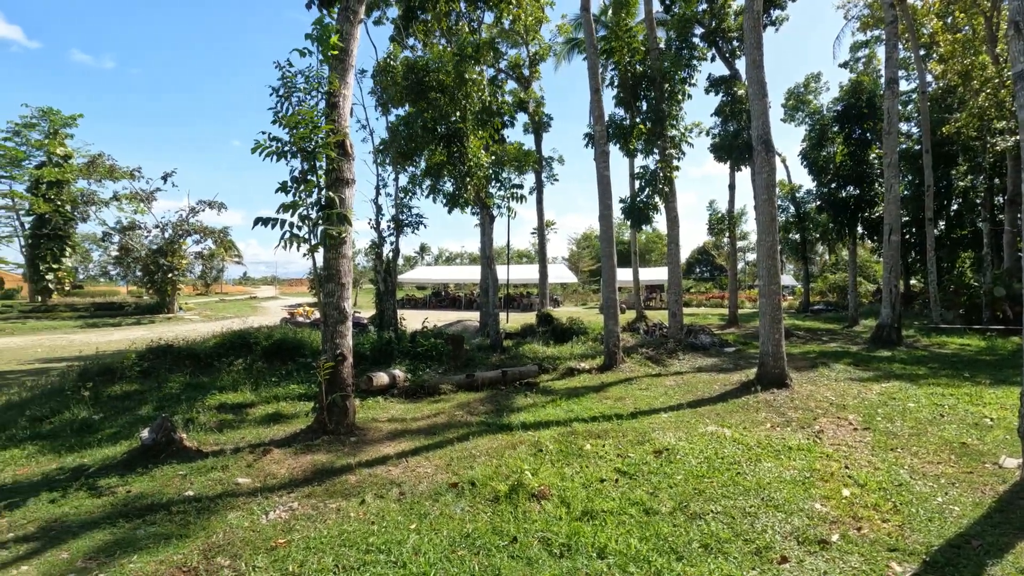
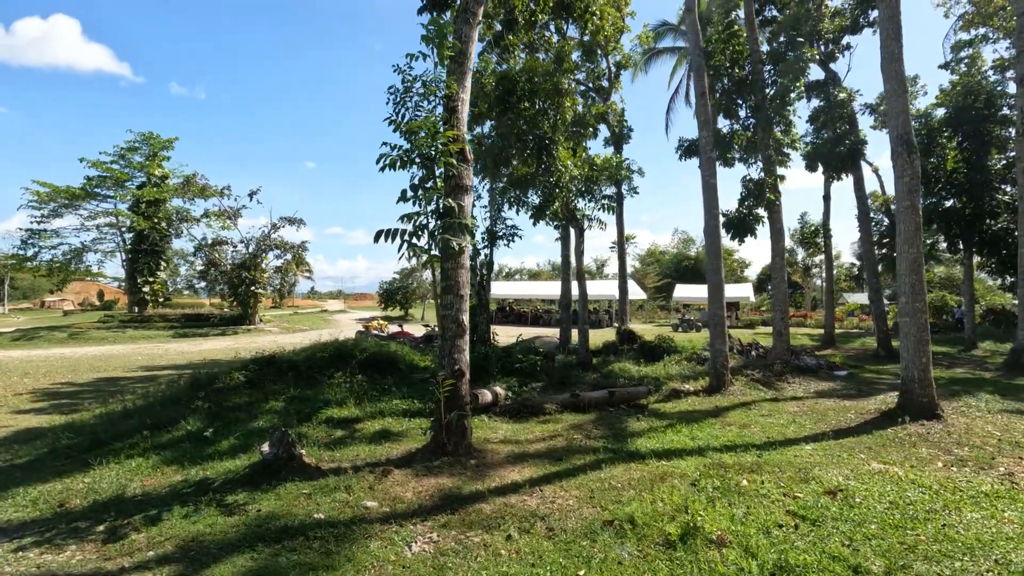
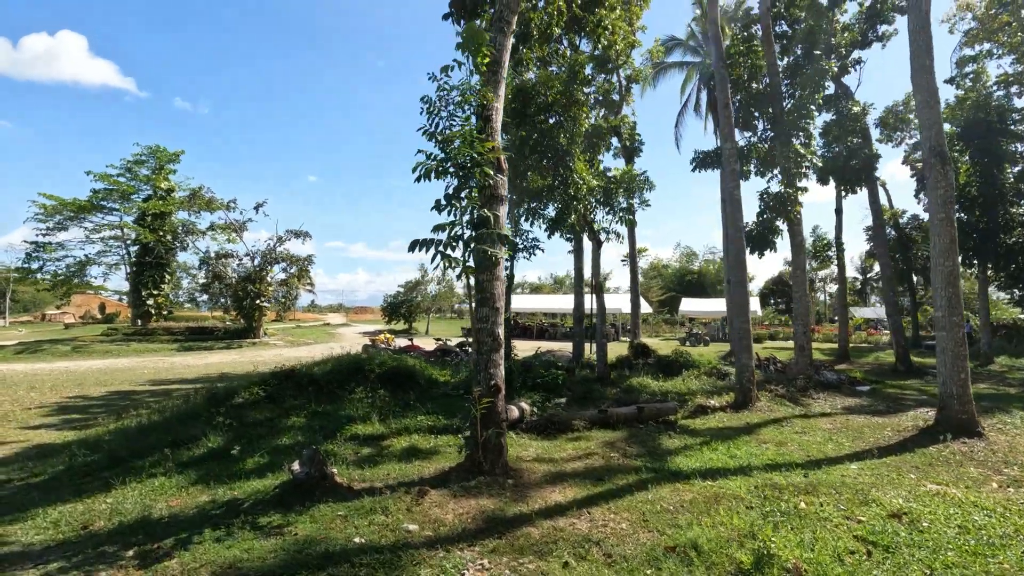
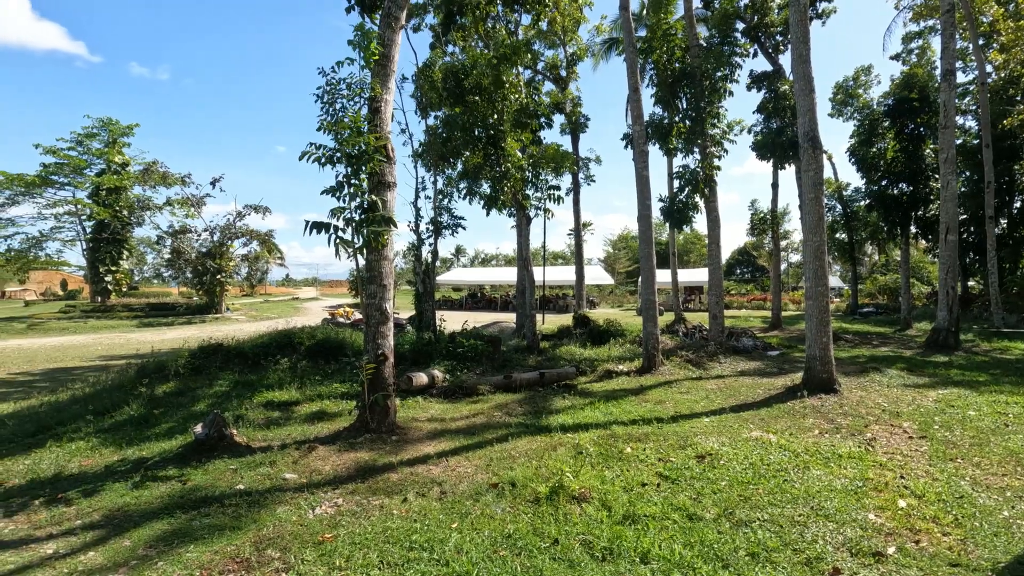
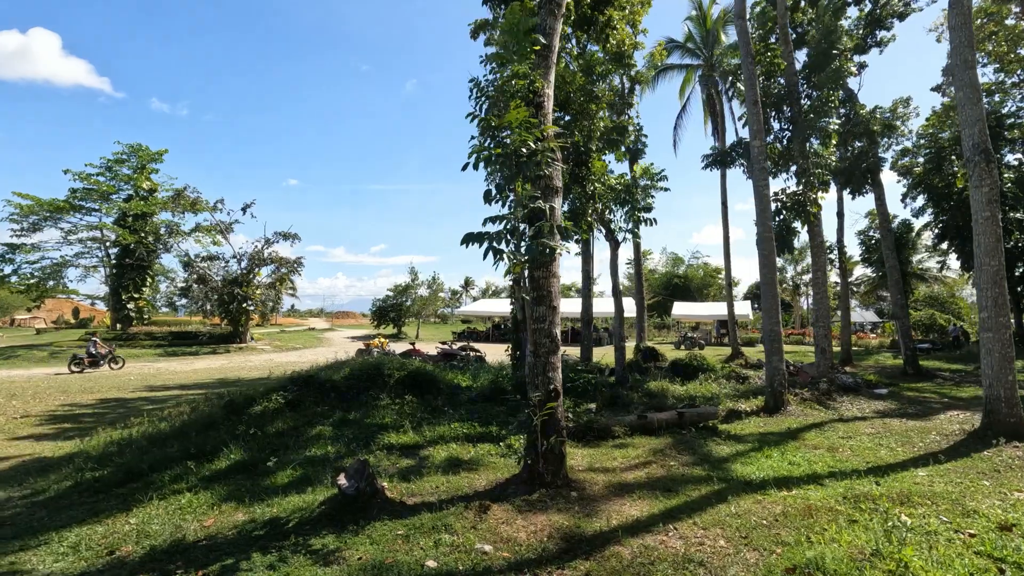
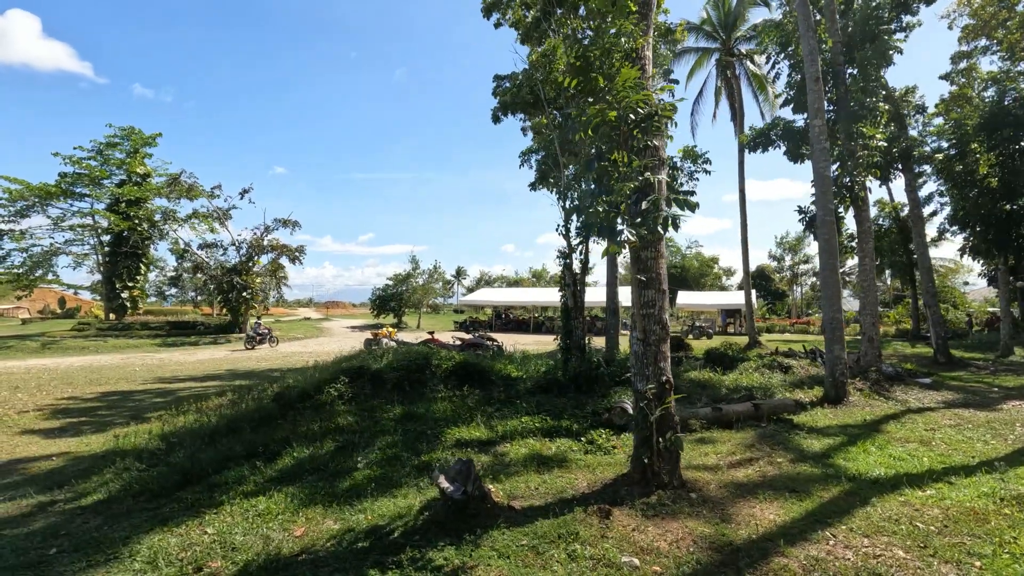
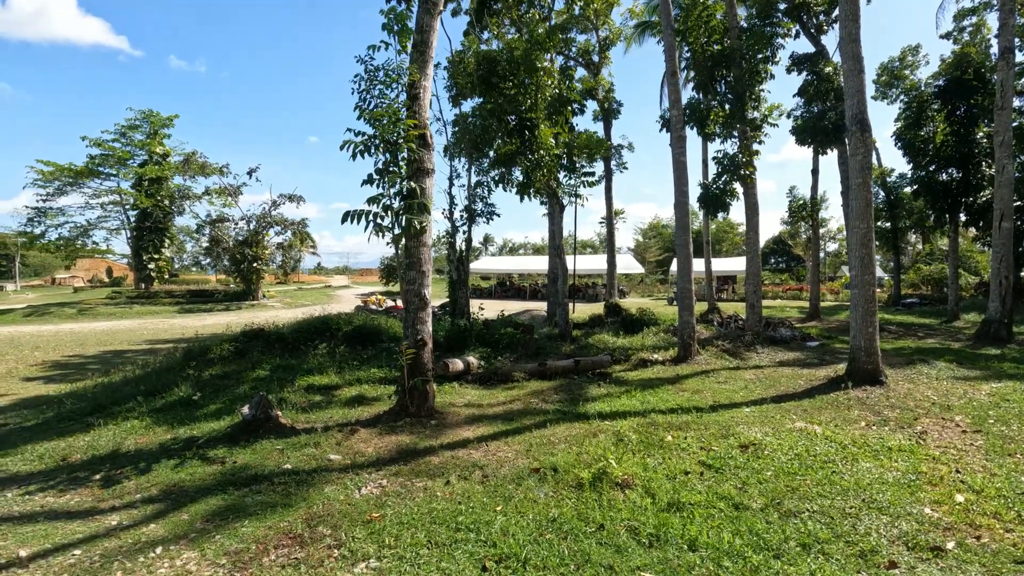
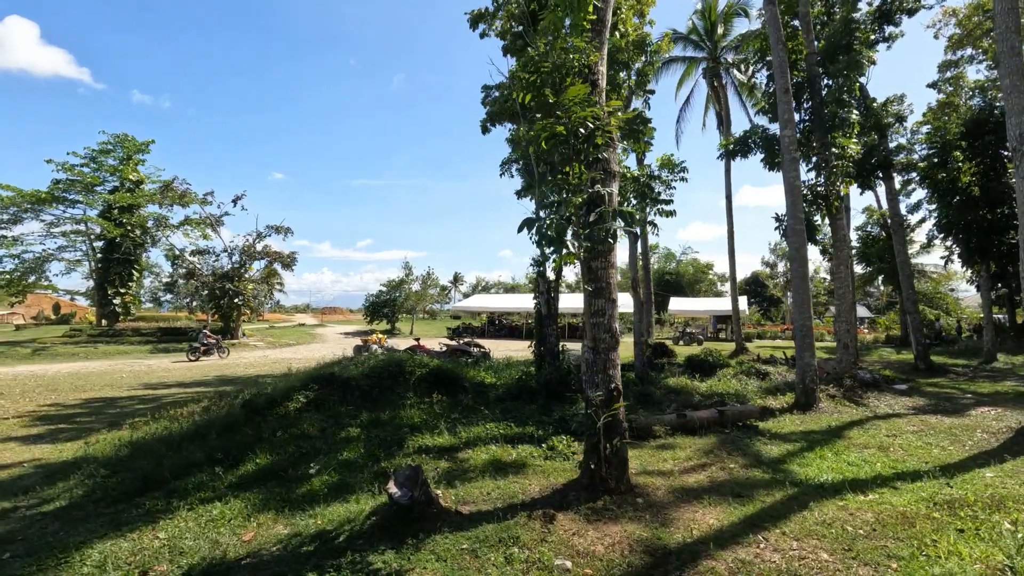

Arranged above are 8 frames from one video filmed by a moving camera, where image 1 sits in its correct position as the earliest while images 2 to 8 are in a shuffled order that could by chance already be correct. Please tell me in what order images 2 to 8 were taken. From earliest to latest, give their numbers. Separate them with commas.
4, 7, 2, 3, 5, 8, 6
